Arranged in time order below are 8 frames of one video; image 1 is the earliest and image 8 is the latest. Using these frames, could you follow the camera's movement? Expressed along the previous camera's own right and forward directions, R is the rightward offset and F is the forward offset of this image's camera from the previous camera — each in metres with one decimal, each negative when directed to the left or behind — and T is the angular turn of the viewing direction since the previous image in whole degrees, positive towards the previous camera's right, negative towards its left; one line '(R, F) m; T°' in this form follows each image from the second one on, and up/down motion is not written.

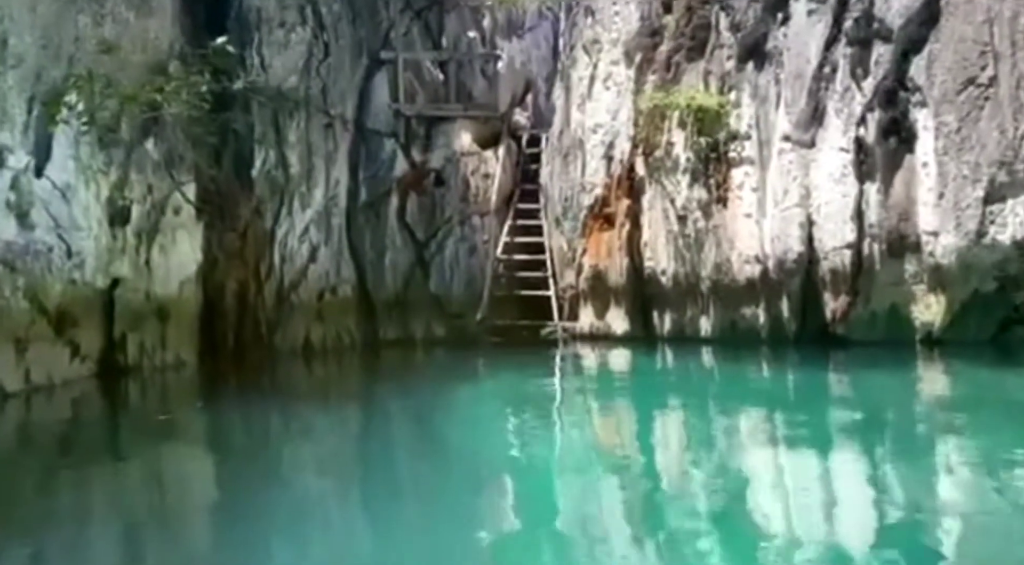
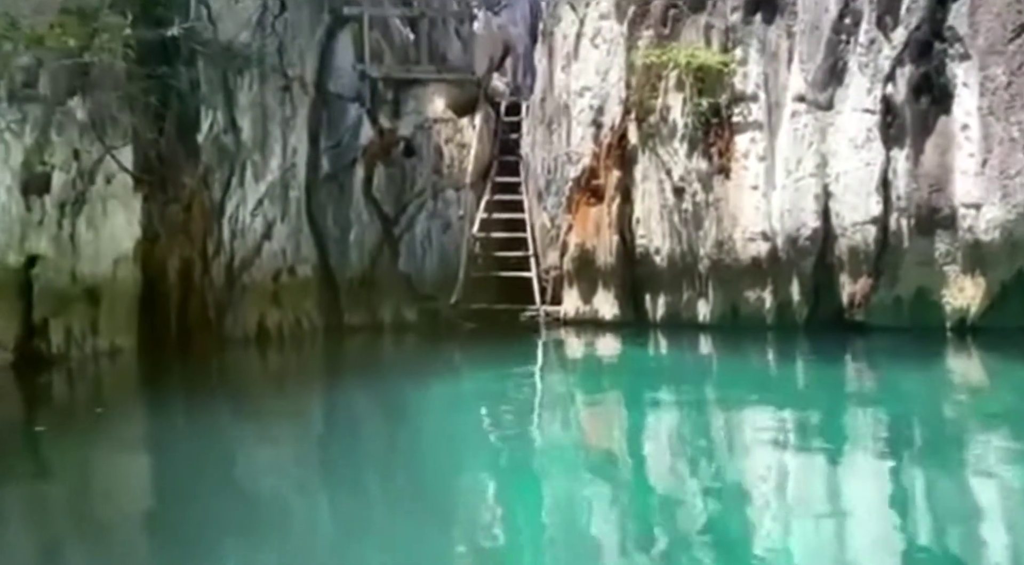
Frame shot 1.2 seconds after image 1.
(0.0, +1.2) m; +1°
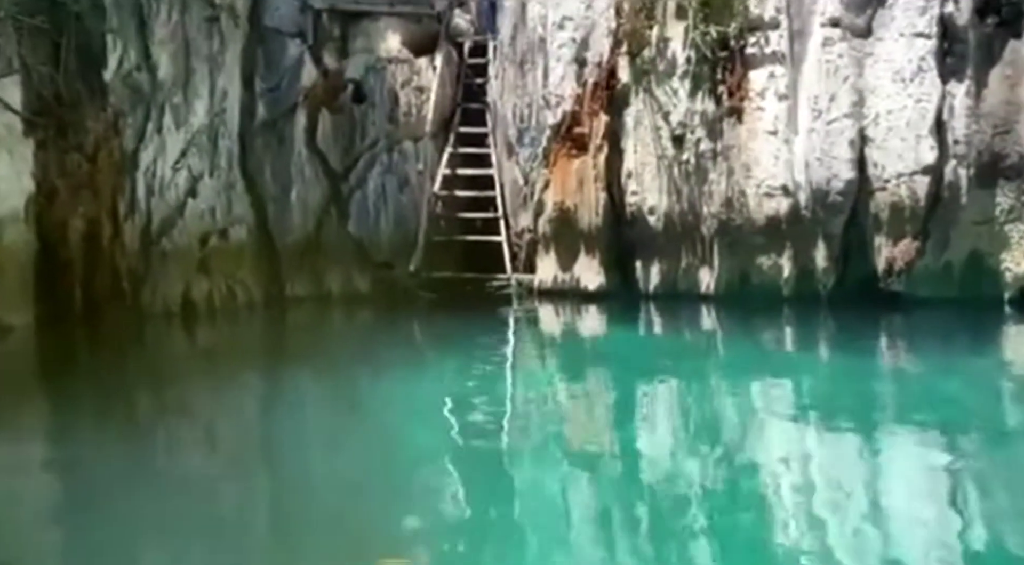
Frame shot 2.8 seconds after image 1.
(-0.1, +1.6) m; +2°
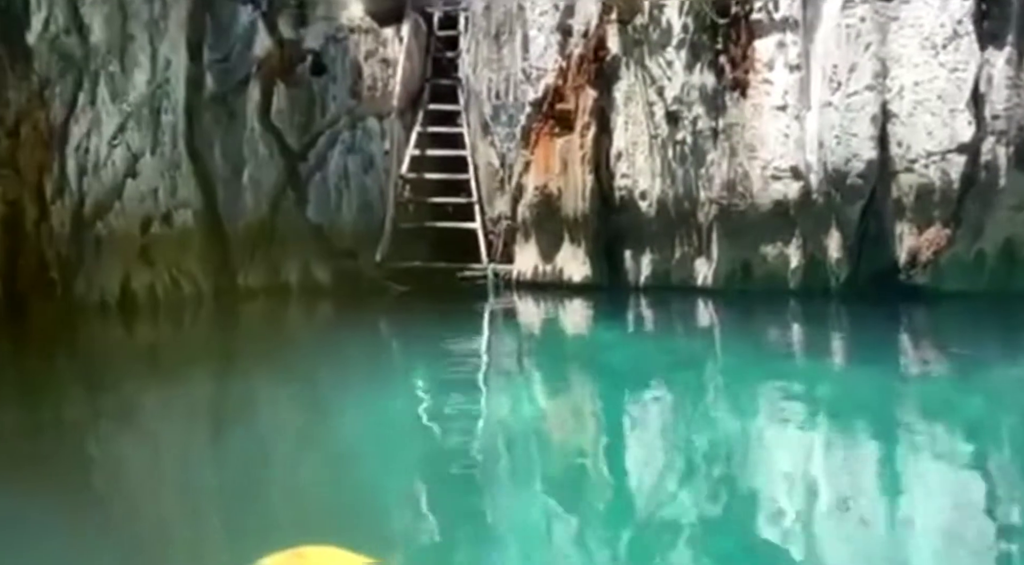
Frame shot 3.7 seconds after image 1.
(-0.1, +0.9) m; +2°
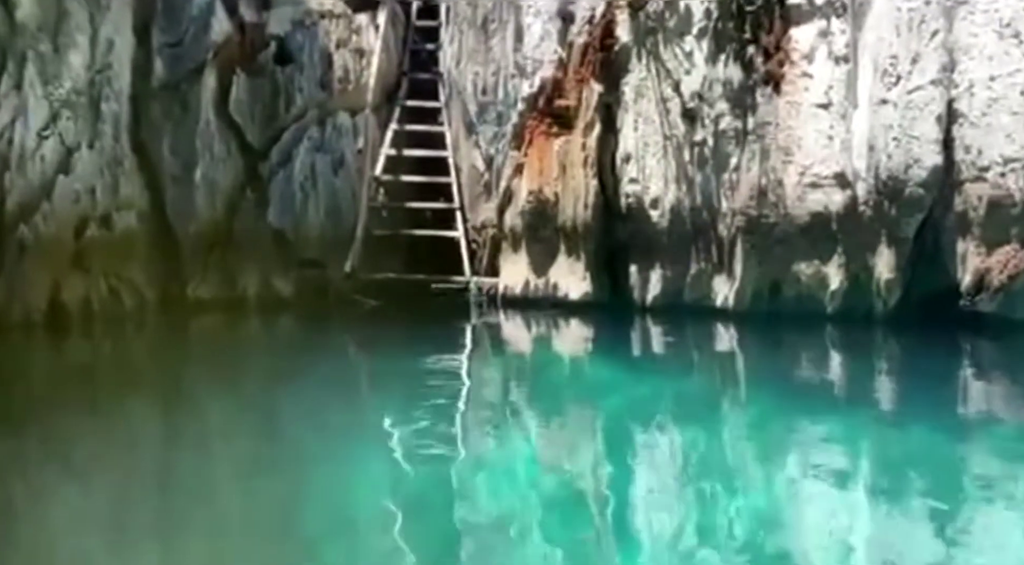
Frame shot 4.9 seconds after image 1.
(-0.2, +1.0) m; +2°
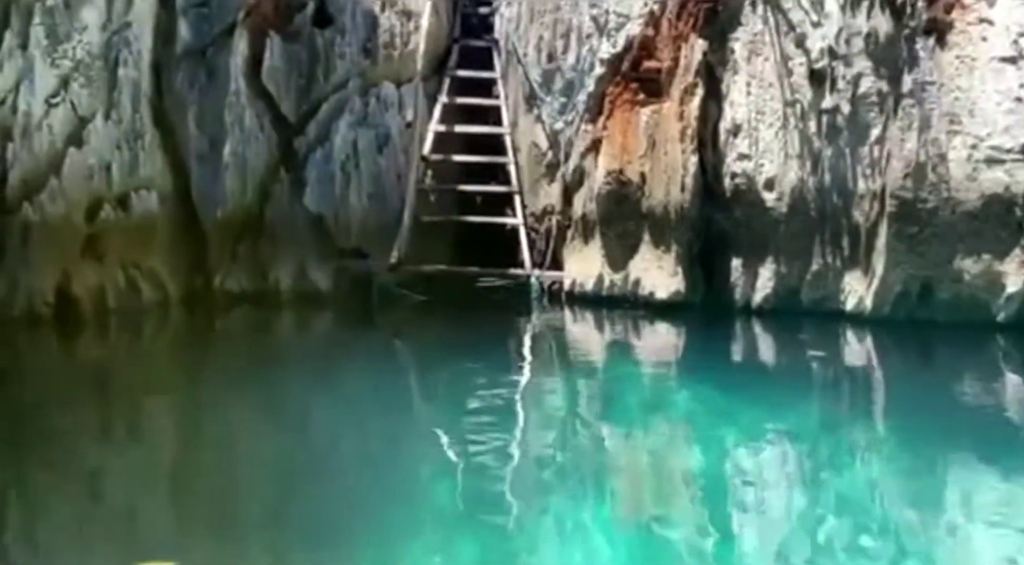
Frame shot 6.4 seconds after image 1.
(-0.3, +1.2) m; -2°
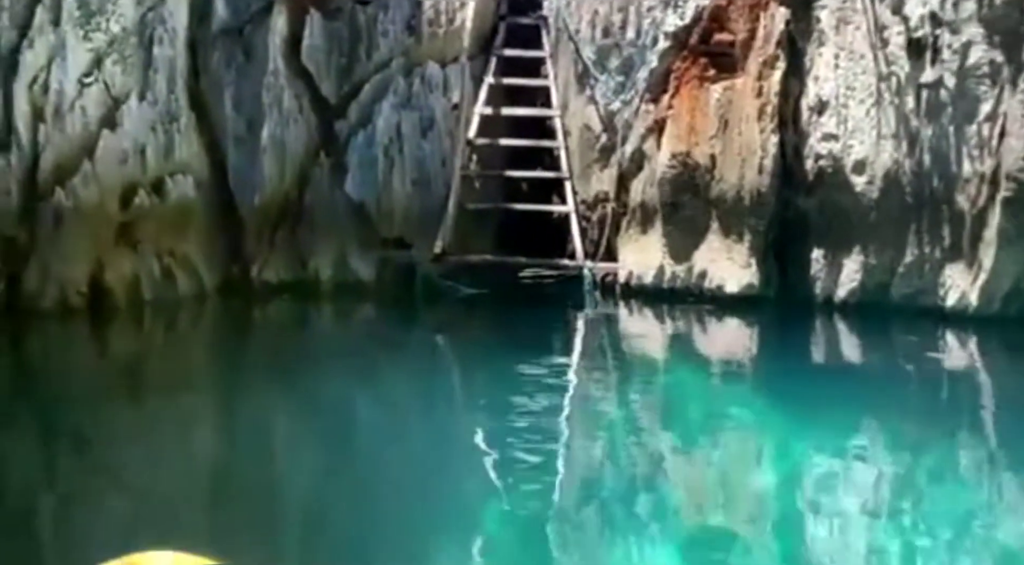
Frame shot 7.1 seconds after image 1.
(-0.1, +0.5) m; -2°
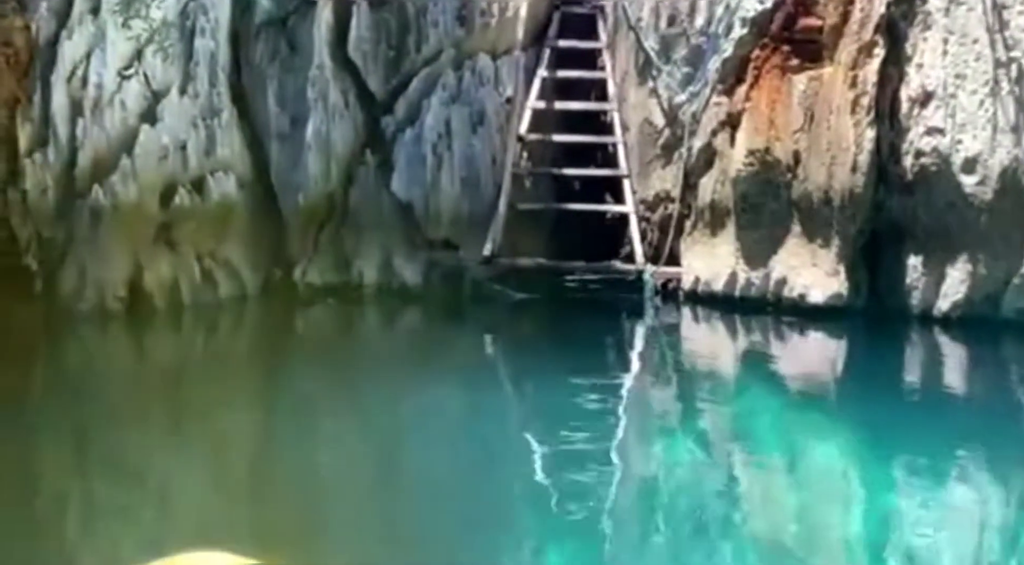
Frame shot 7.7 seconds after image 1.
(-0.1, +0.5) m; -2°
